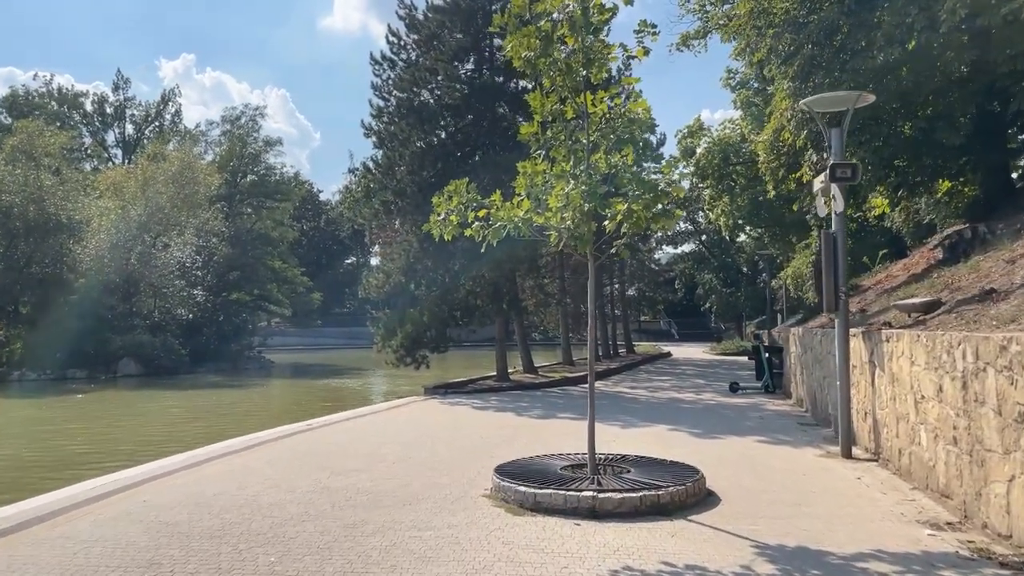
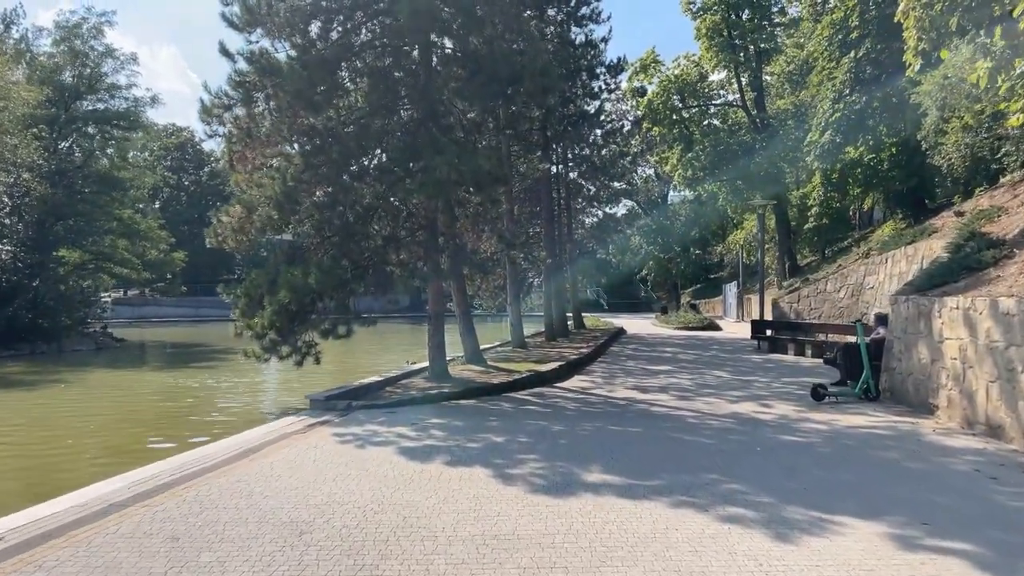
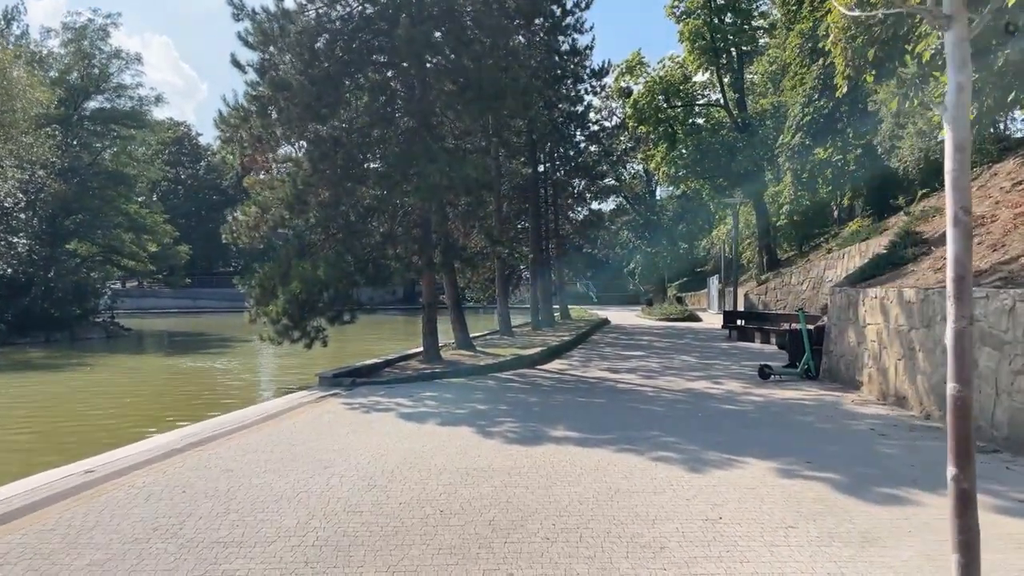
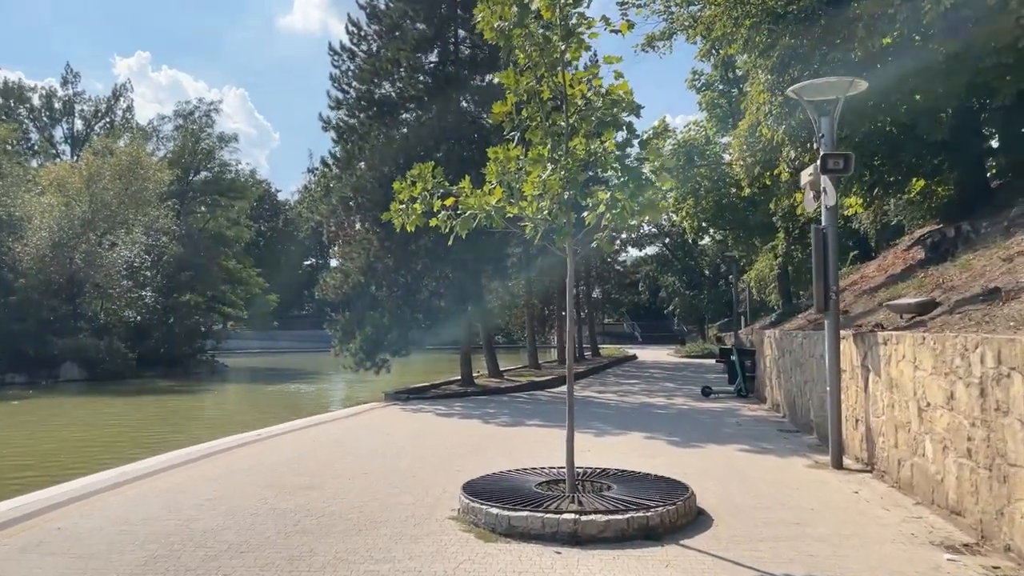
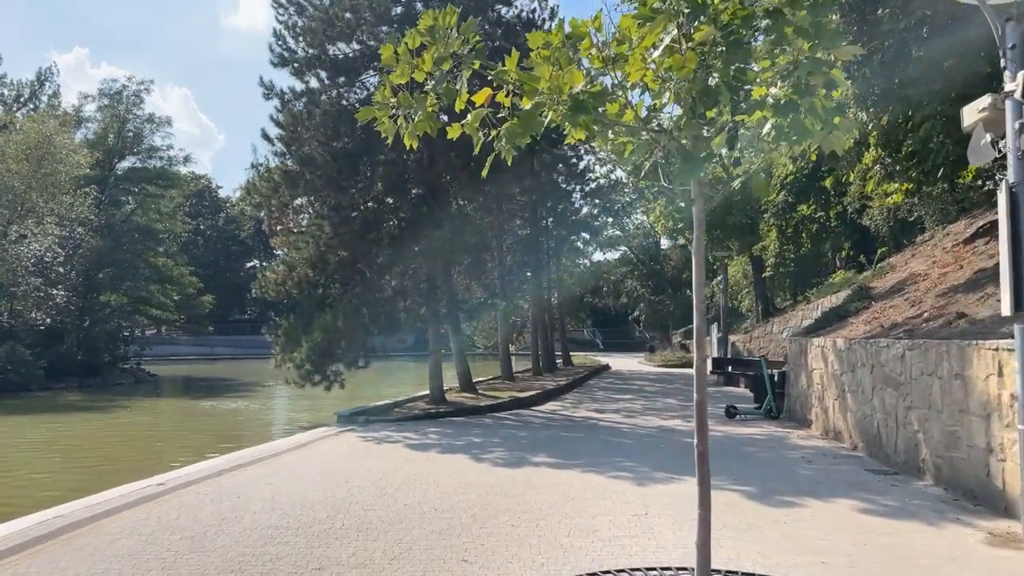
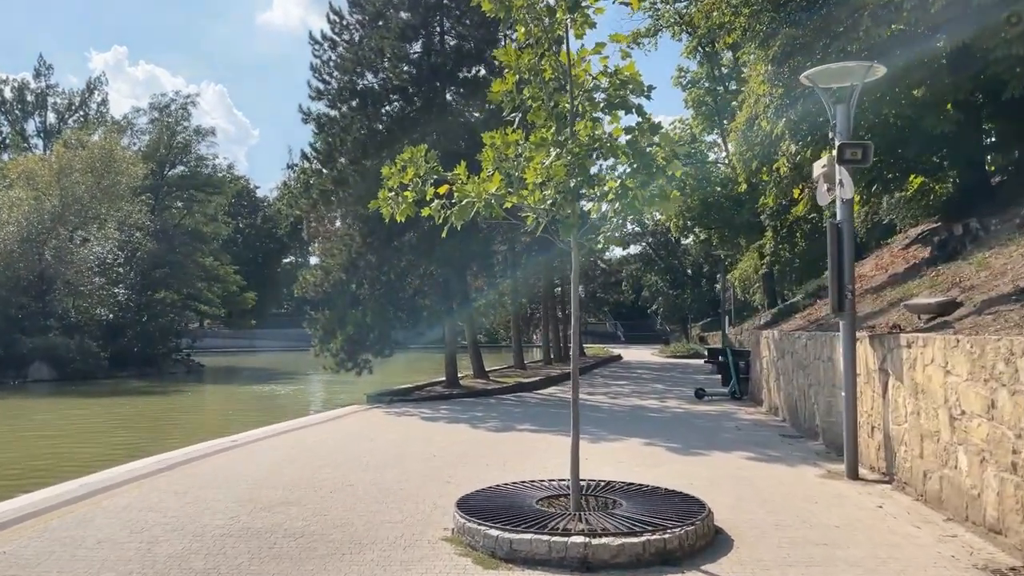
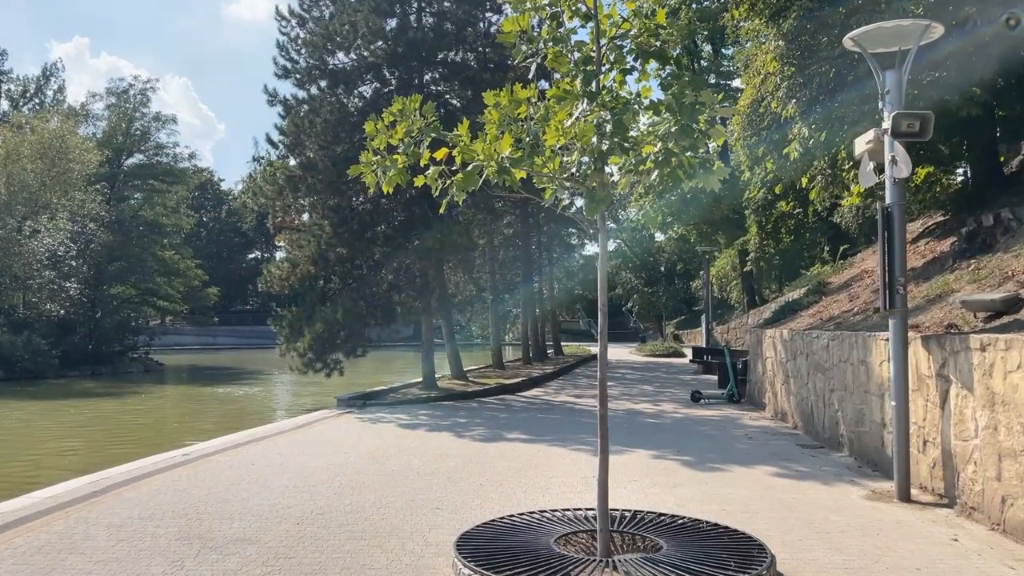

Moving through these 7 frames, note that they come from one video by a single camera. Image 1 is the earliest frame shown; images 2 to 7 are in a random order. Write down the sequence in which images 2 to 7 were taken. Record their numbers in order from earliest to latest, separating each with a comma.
4, 6, 7, 5, 3, 2
